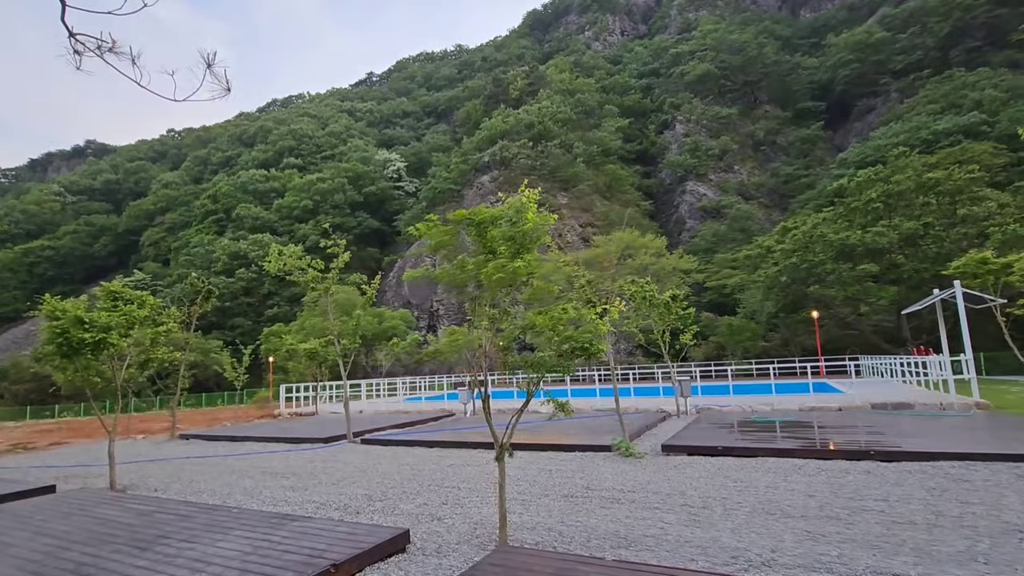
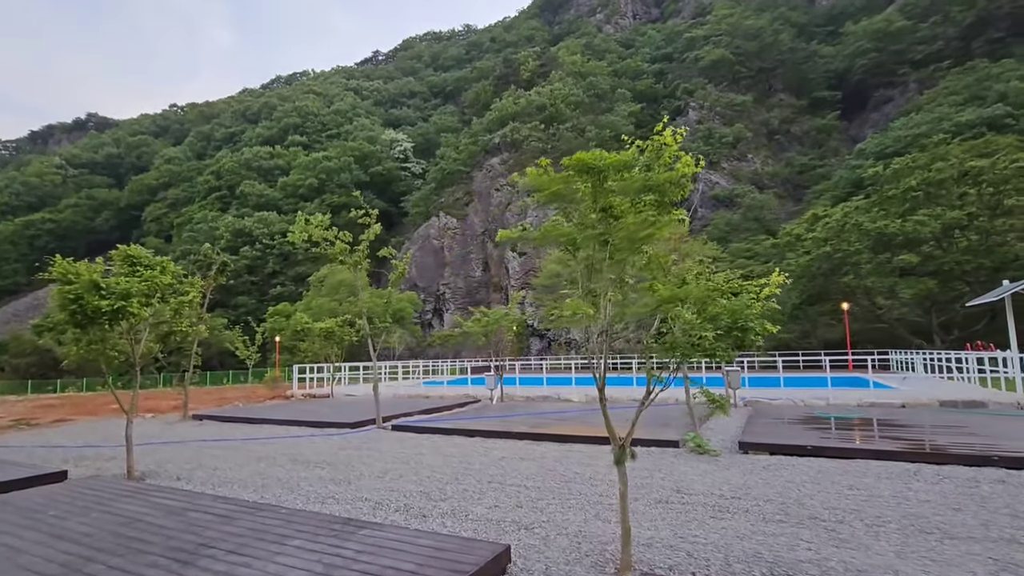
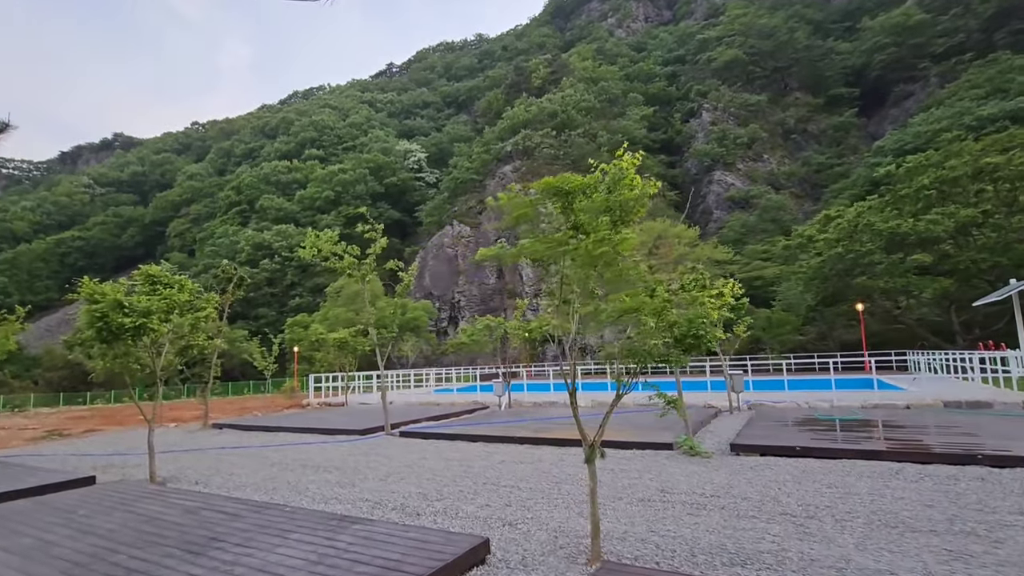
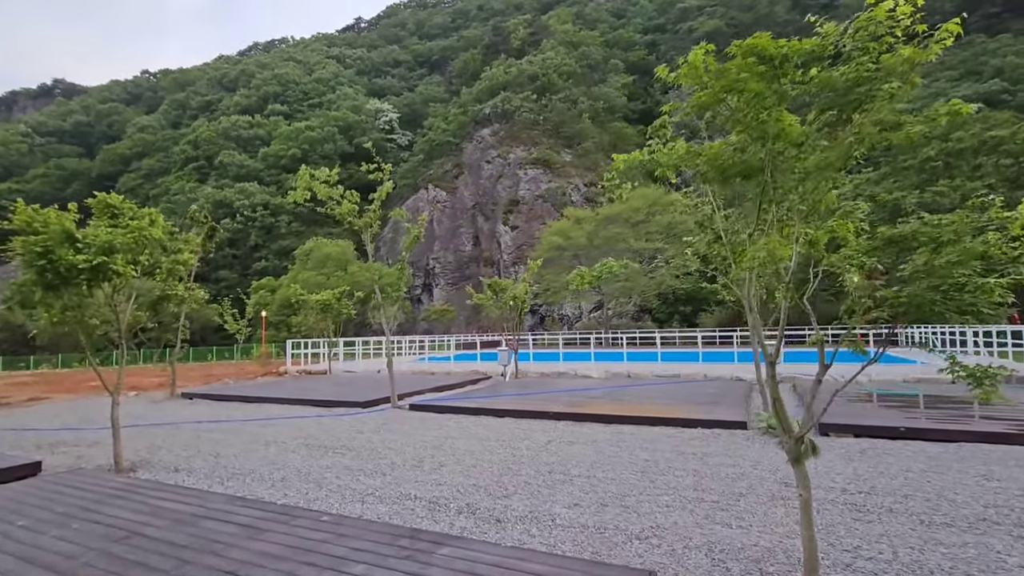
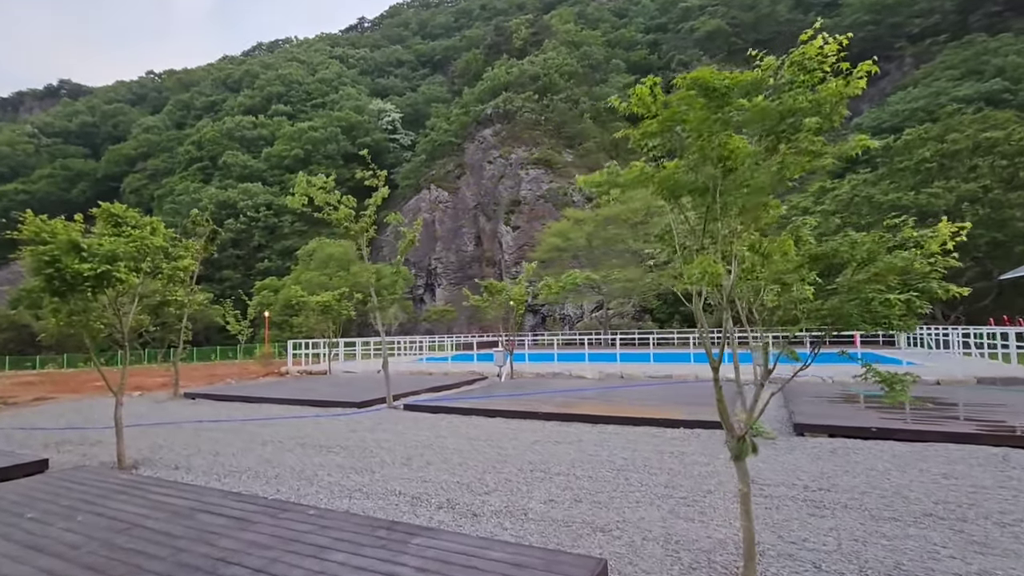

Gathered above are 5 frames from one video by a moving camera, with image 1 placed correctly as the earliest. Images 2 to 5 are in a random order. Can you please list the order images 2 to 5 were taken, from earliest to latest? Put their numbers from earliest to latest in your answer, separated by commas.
3, 2, 5, 4
